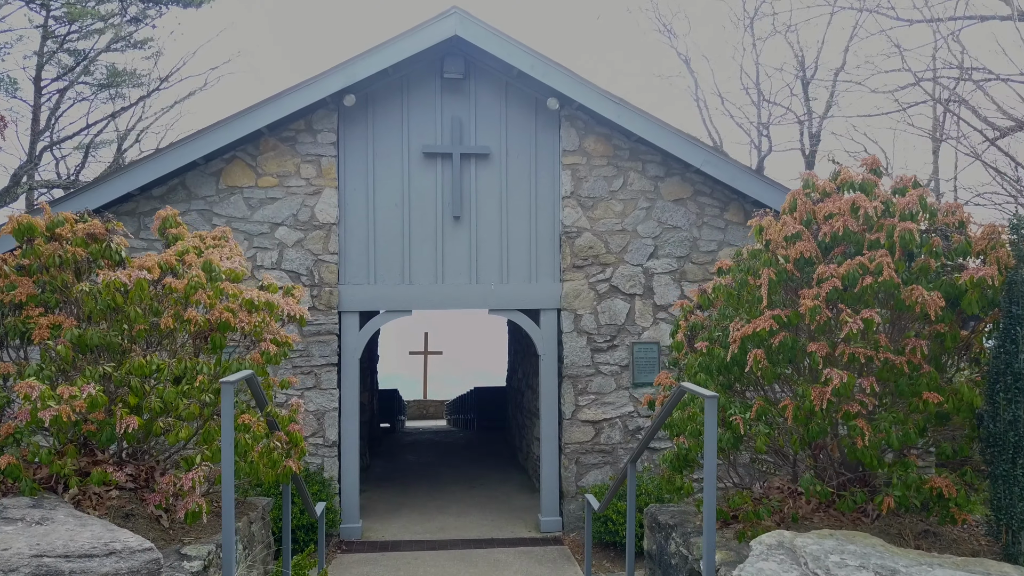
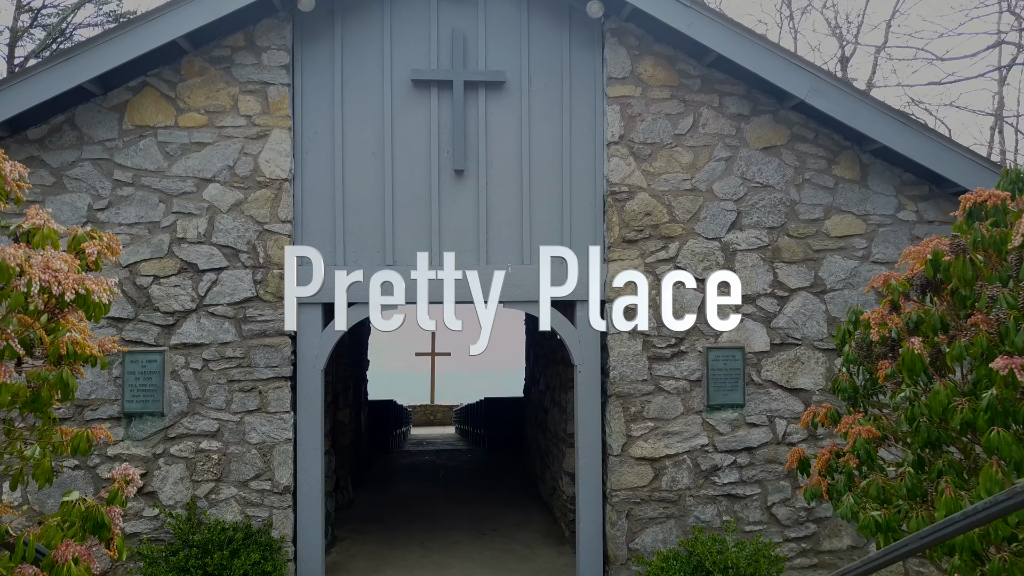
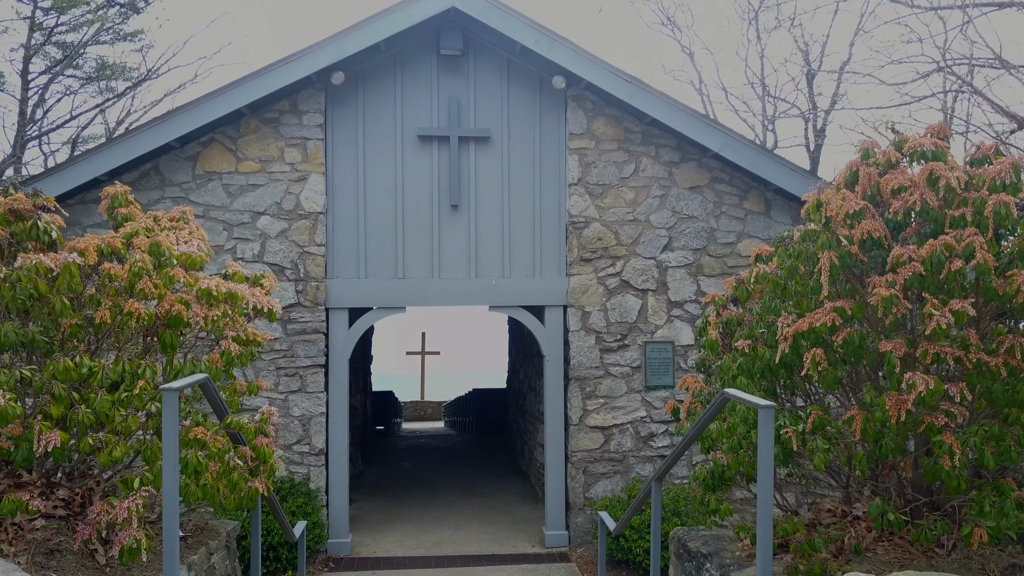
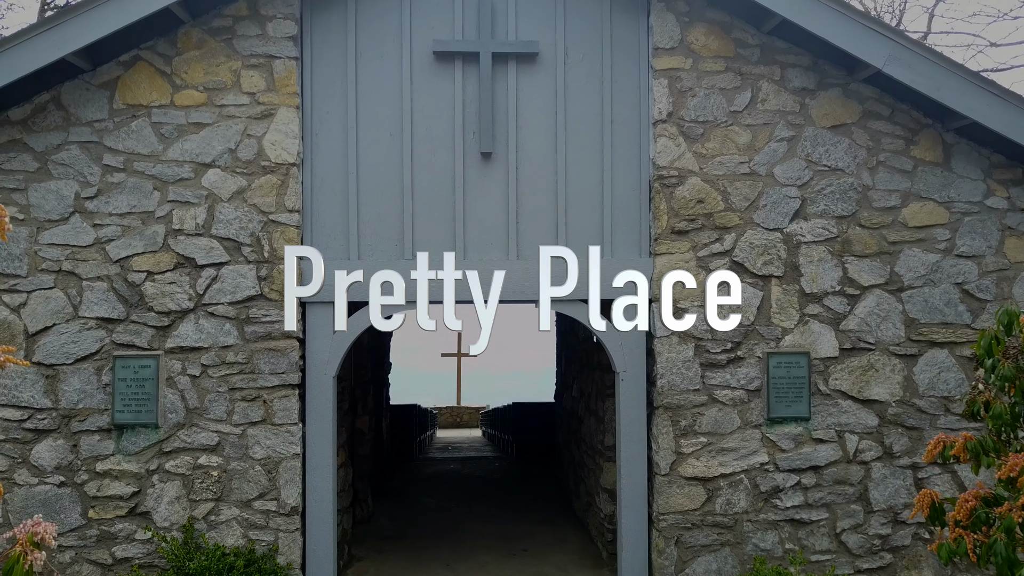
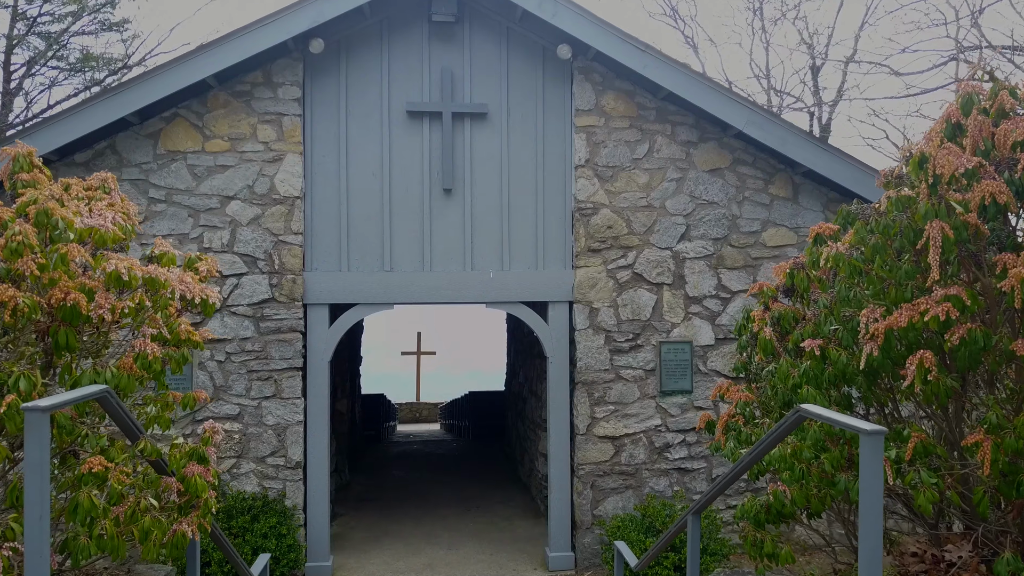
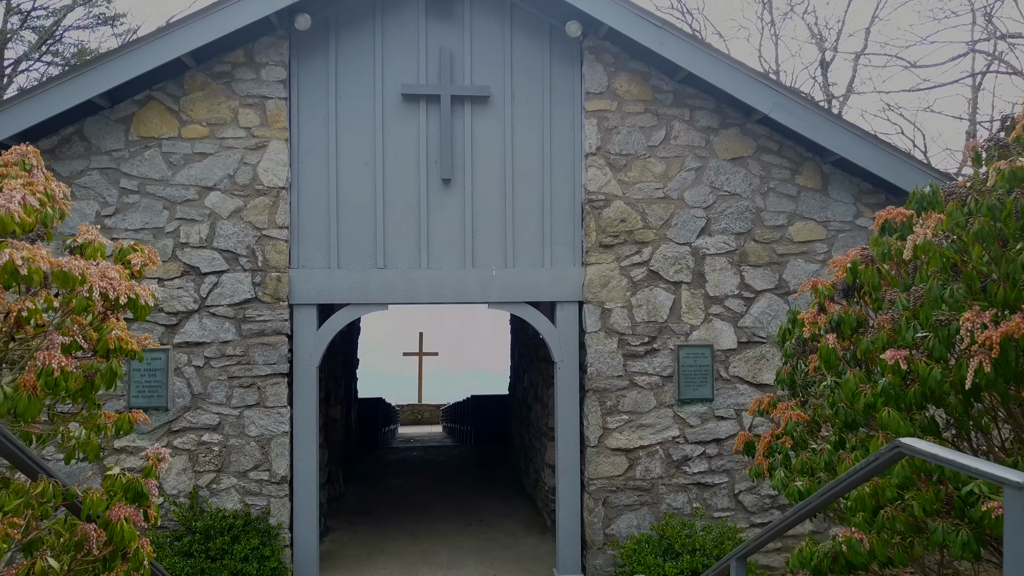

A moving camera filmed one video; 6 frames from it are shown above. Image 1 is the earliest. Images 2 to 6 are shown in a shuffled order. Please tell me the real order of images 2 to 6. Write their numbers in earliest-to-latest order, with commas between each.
3, 5, 6, 2, 4
